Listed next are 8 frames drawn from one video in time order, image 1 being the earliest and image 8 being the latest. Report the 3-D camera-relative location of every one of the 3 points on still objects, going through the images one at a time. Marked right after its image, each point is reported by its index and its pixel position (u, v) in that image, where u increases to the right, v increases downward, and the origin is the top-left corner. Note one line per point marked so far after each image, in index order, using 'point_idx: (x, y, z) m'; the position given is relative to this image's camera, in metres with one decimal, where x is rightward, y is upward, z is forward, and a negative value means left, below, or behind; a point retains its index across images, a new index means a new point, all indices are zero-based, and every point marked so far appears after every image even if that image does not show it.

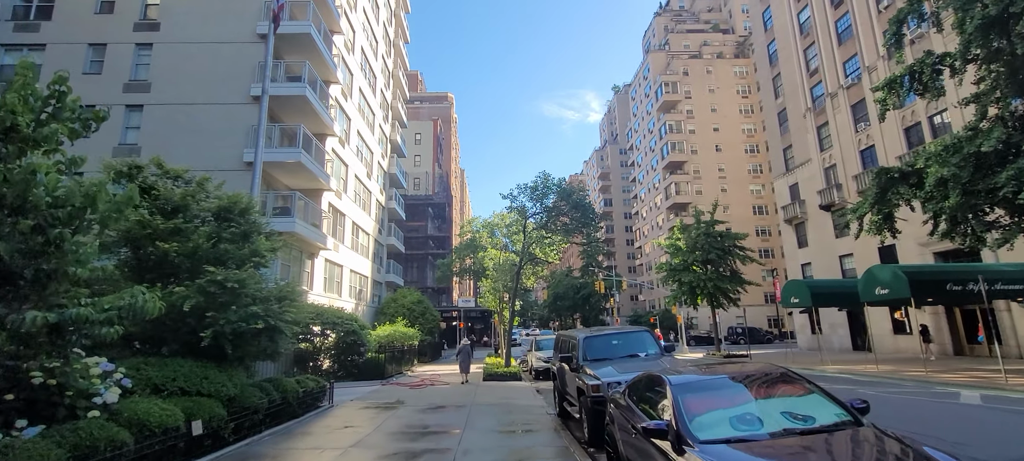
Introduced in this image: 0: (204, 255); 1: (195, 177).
0: (-5.3, -0.4, +8.2) m
1: (-6.2, +1.0, +9.4) m
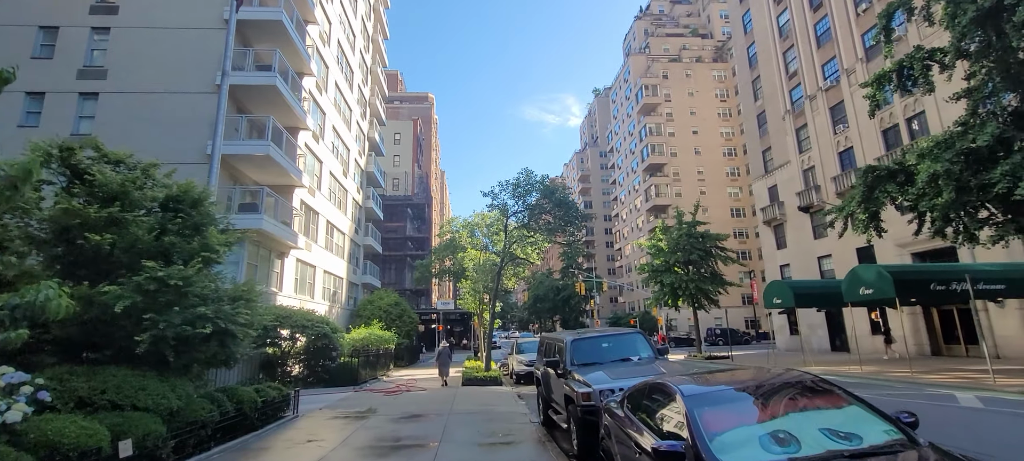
0: (-5.6, -0.3, +7.3) m
1: (-6.5, +1.2, +8.4) m
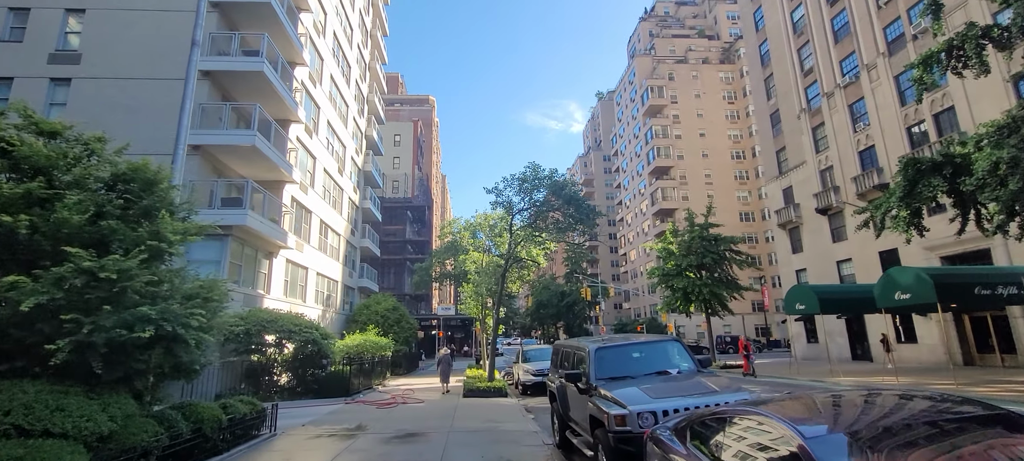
0: (-5.4, -0.1, +5.9) m
1: (-6.3, +1.4, +7.1) m
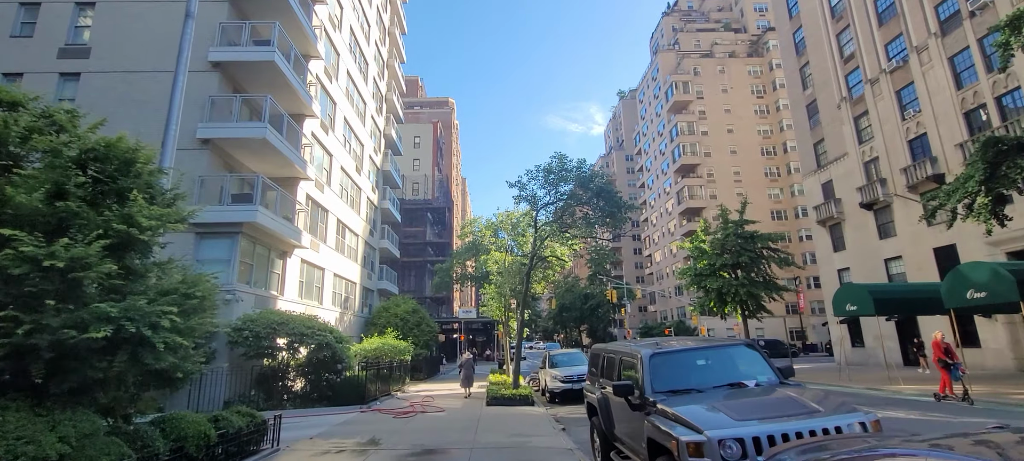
0: (-5.0, +0.1, +5.0) m
1: (-5.9, +1.6, +6.2) m
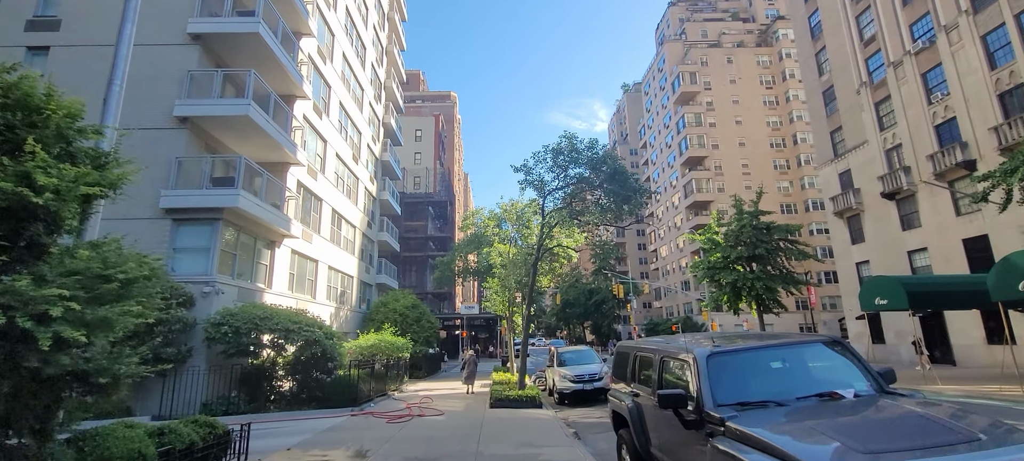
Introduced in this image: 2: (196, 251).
0: (-4.9, +0.5, +3.7) m
1: (-5.8, +1.9, +4.9) m
2: (-8.8, -0.6, +13.4) m
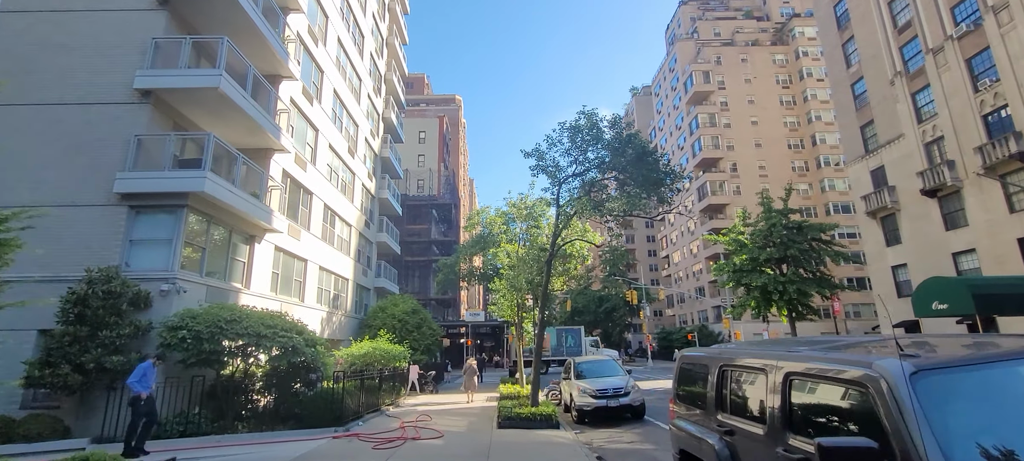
0: (-4.7, +0.9, +1.8) m
1: (-5.6, +2.3, +3.0) m
2: (-8.5, -0.3, +11.5) m
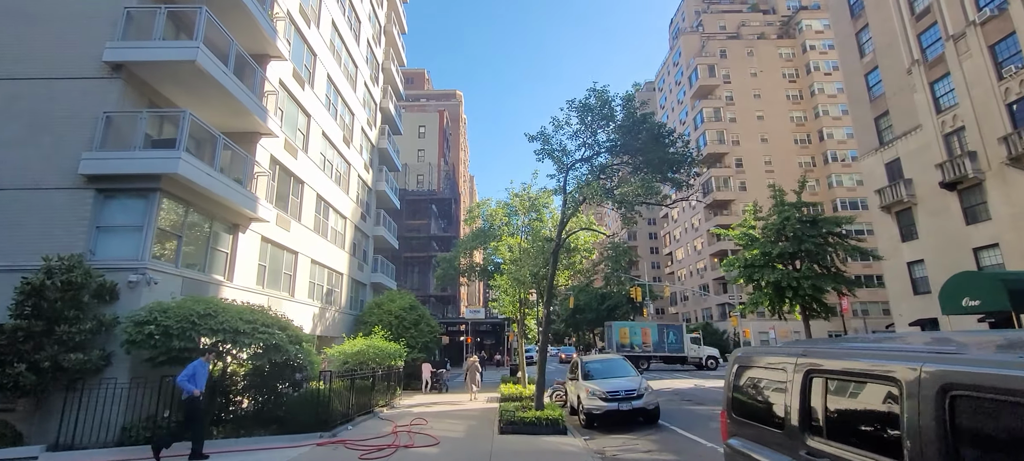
0: (-4.6, +1.2, +0.8) m
1: (-5.5, +2.6, +2.0) m
2: (-8.4, 0.0, +10.5) m
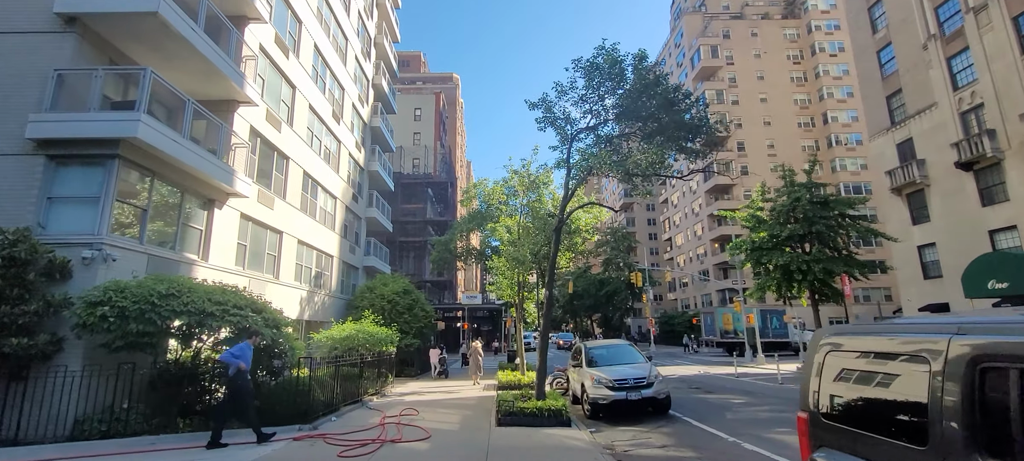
0: (-4.6, +1.4, -0.3) m
1: (-5.5, +2.9, +0.9) m
2: (-8.5, +0.6, +9.5) m
